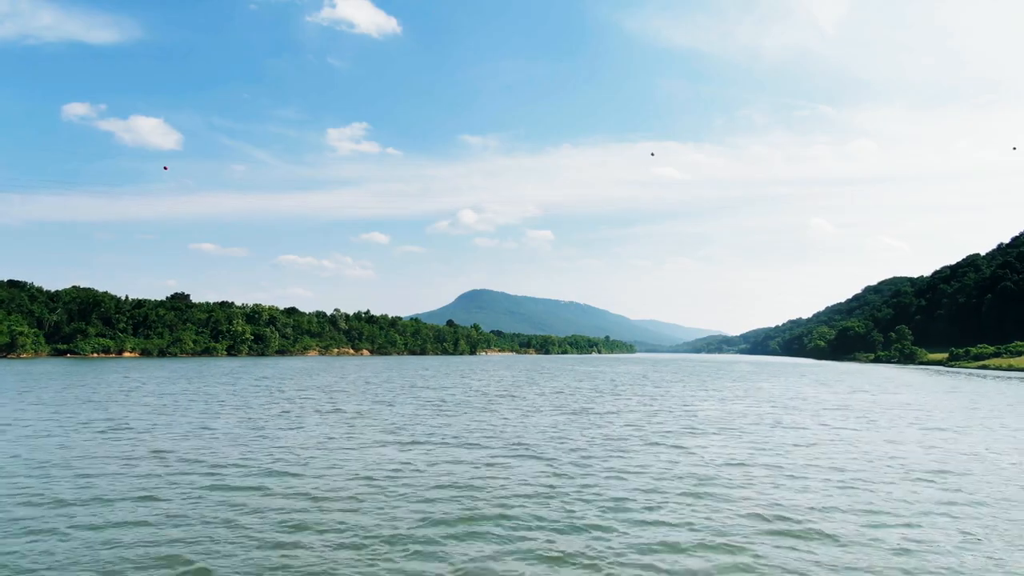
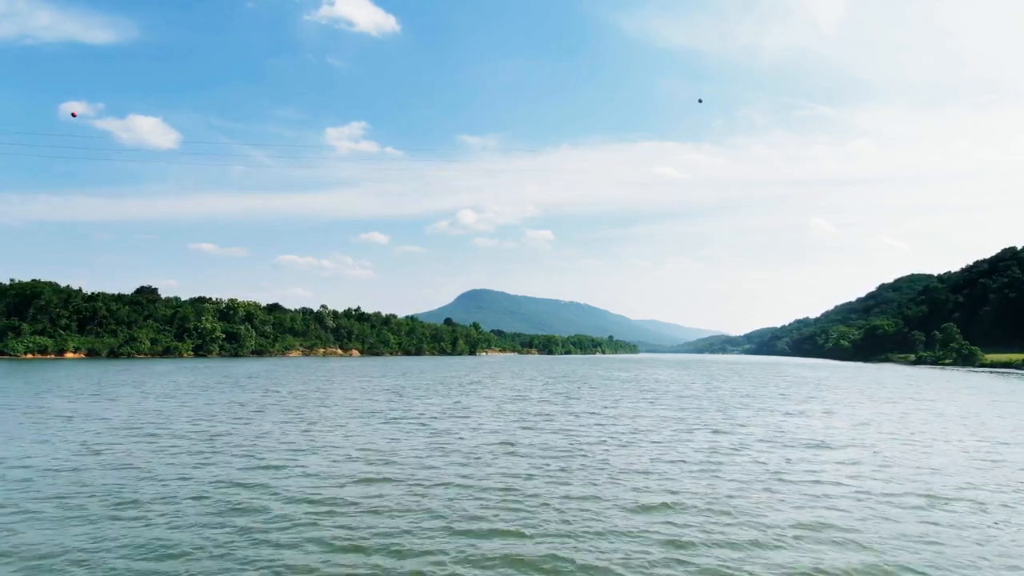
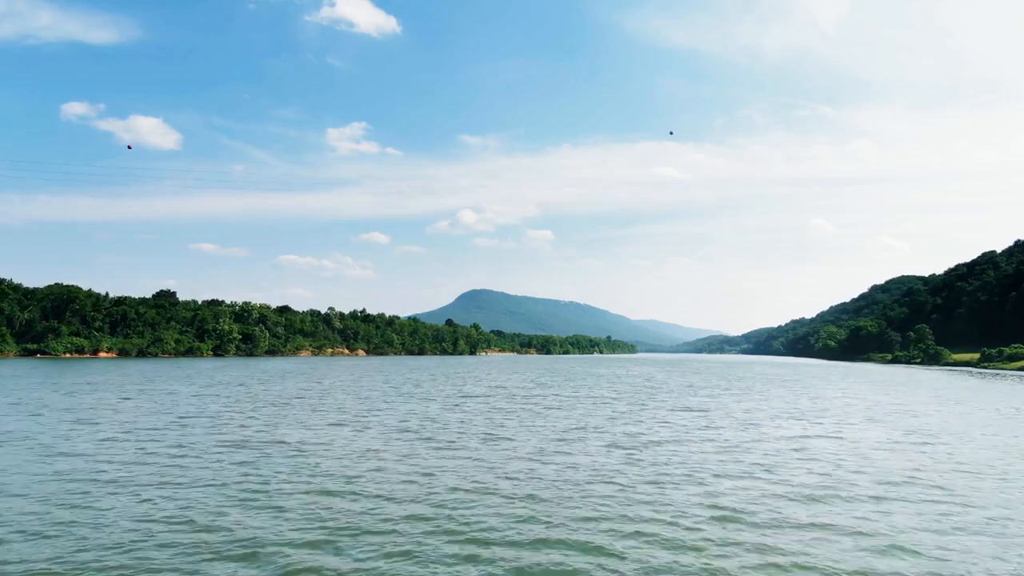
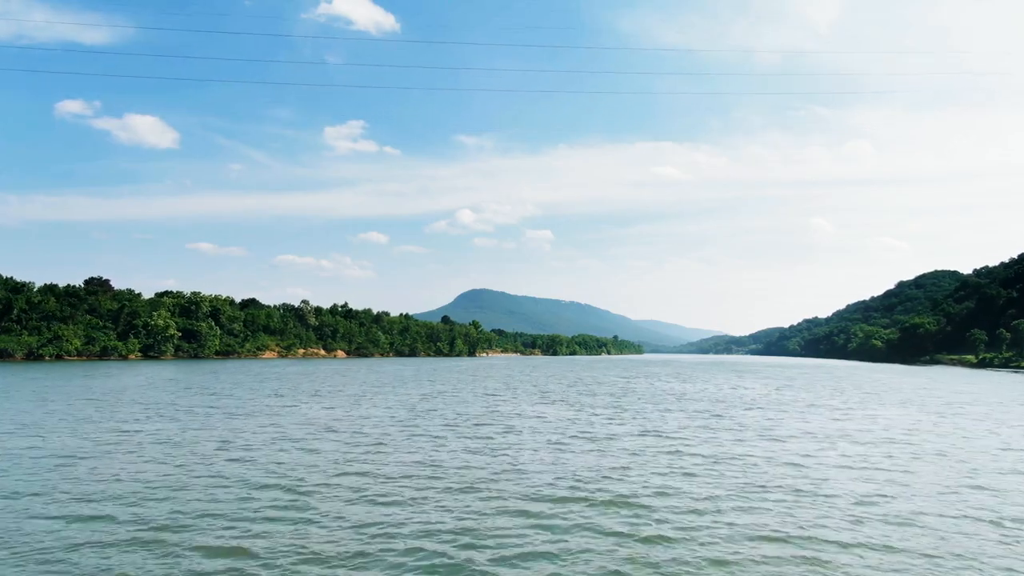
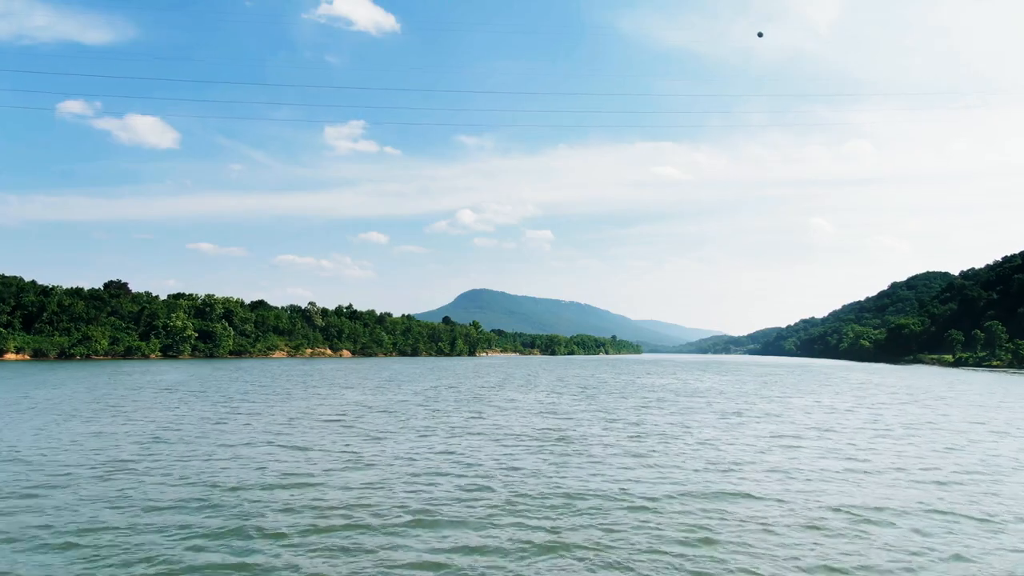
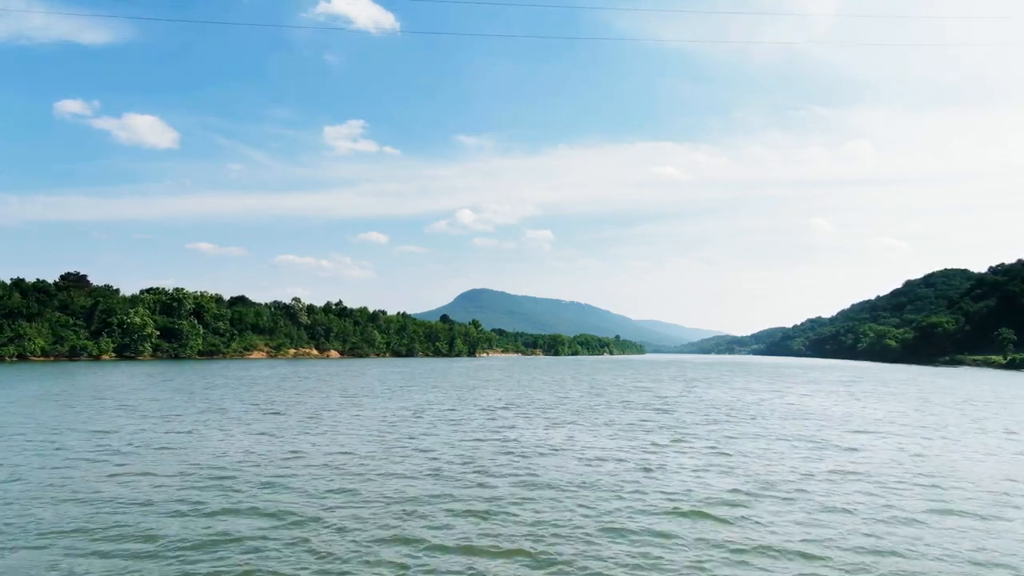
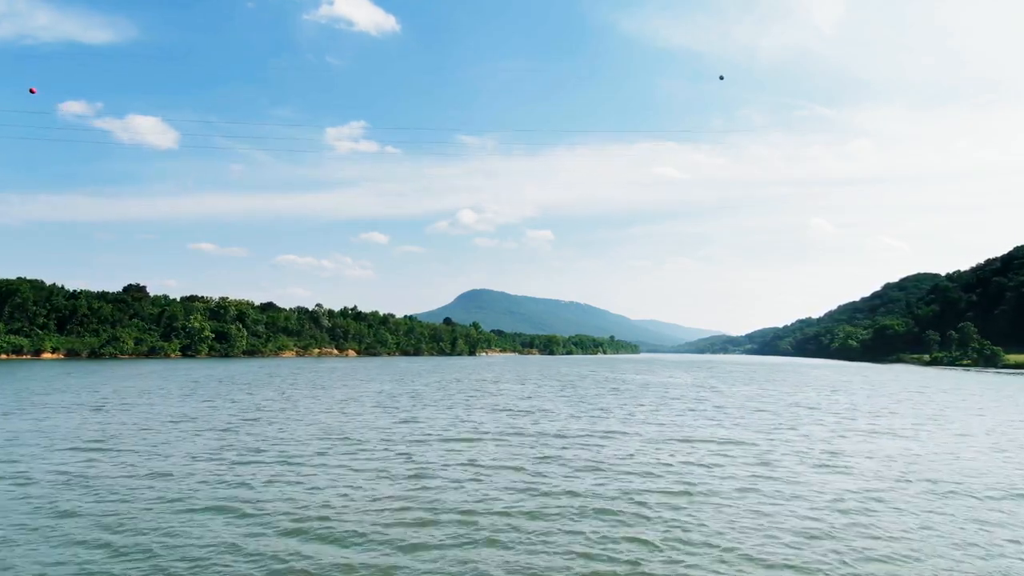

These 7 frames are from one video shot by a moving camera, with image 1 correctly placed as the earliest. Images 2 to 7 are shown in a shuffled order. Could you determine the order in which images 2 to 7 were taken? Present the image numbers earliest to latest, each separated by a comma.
3, 2, 7, 5, 4, 6
